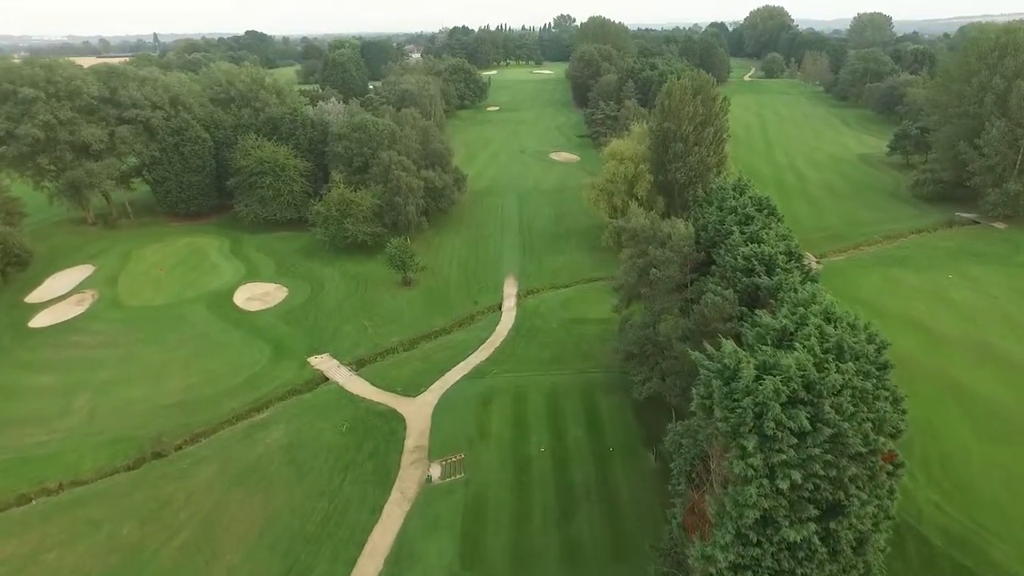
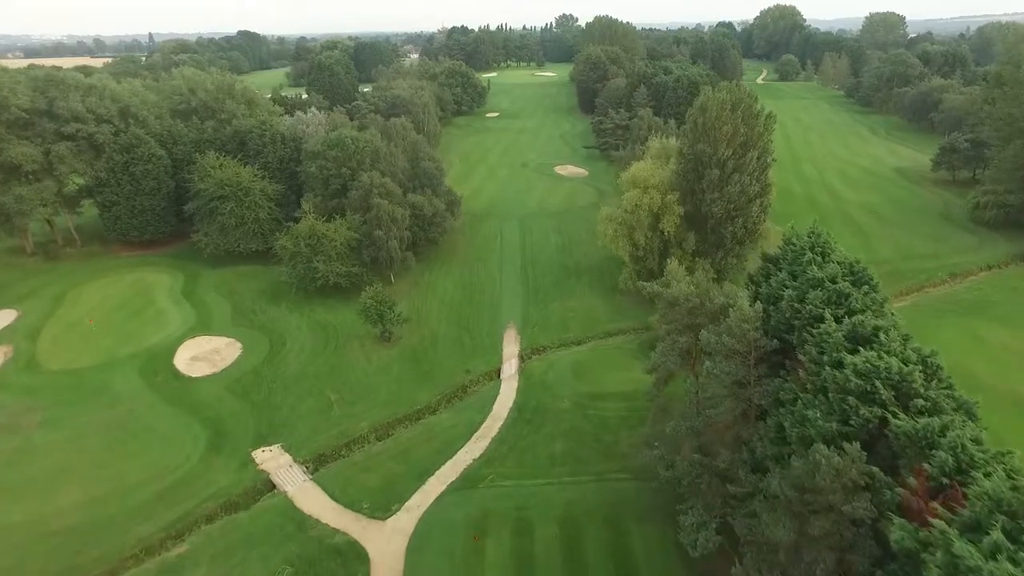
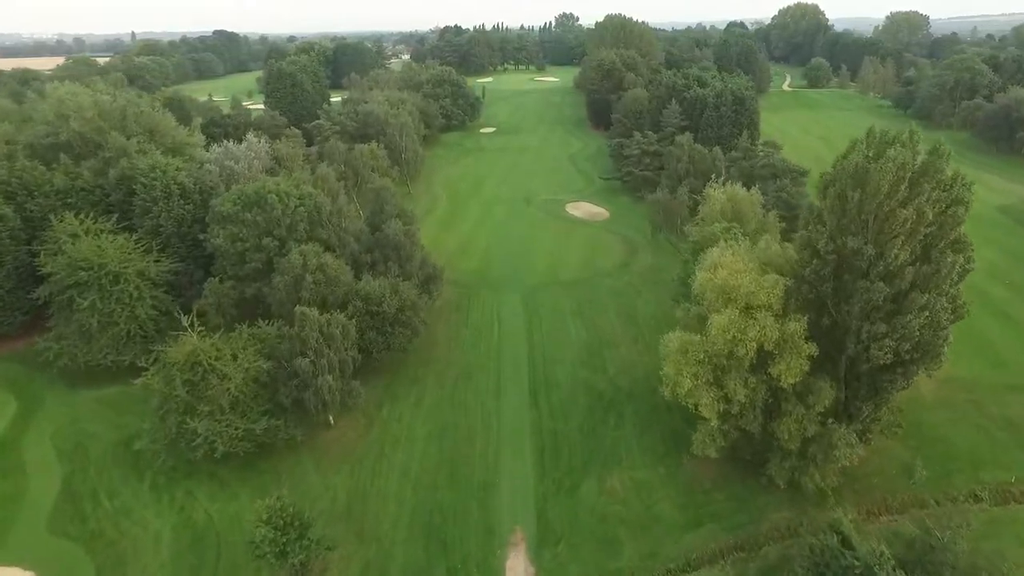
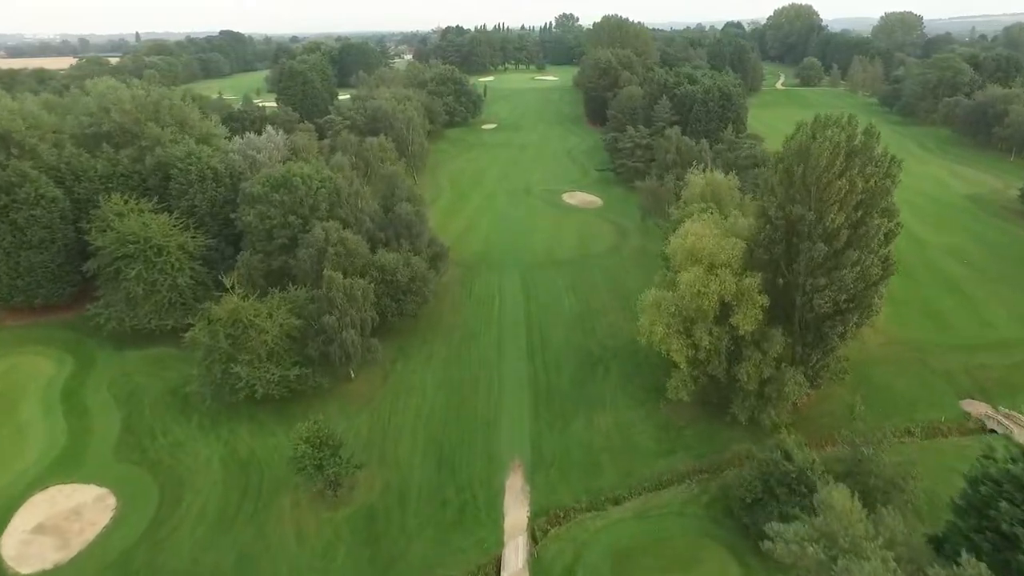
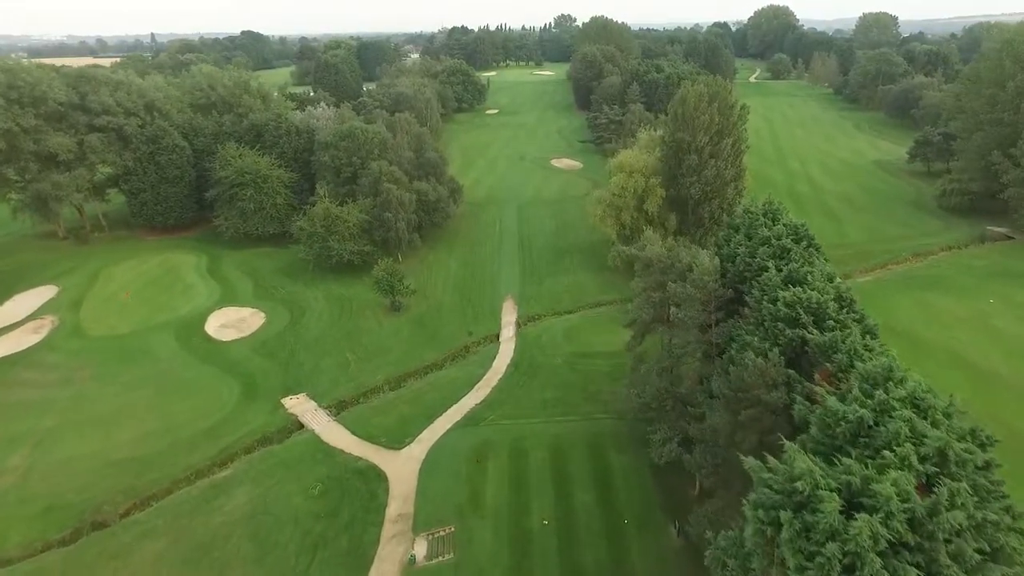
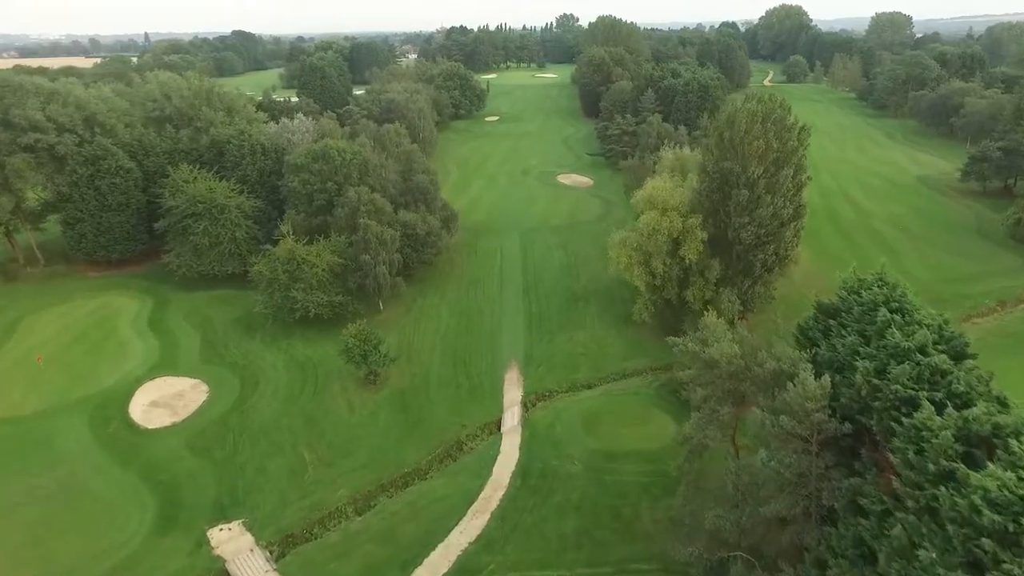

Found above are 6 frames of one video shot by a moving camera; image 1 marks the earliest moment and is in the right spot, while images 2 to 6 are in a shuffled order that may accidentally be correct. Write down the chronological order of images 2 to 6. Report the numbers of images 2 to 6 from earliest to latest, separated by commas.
5, 2, 6, 4, 3
